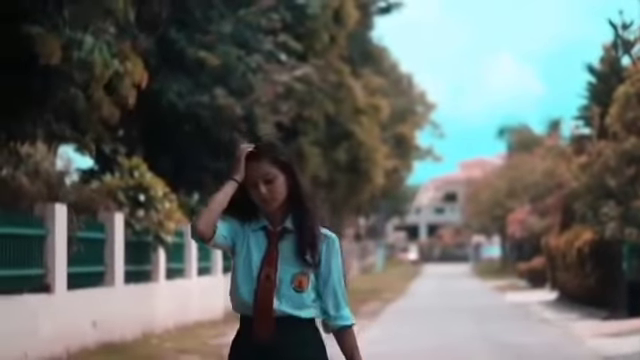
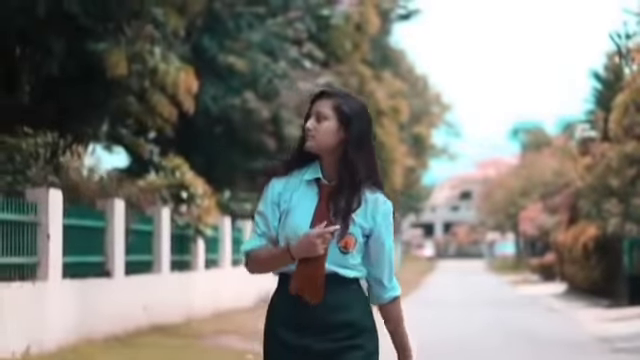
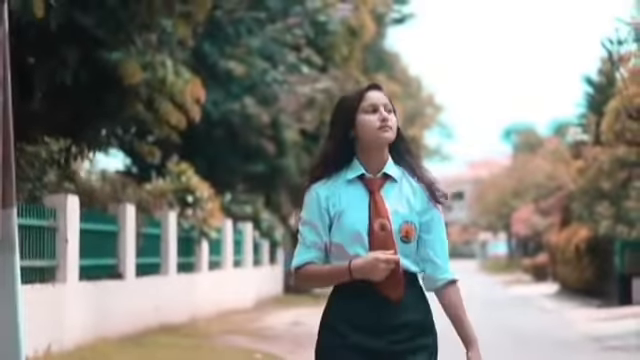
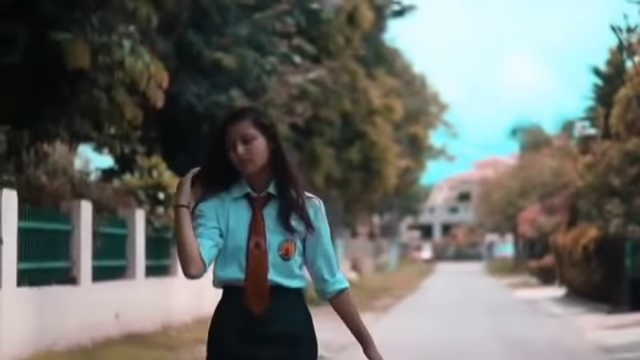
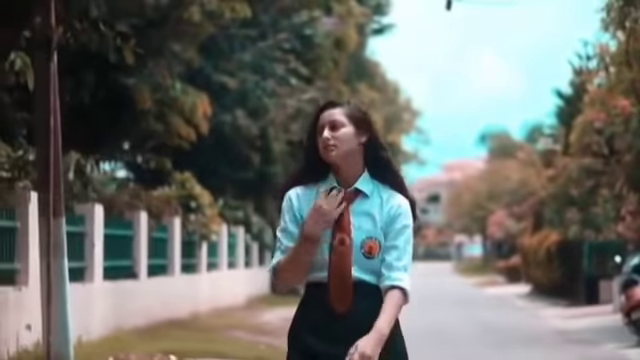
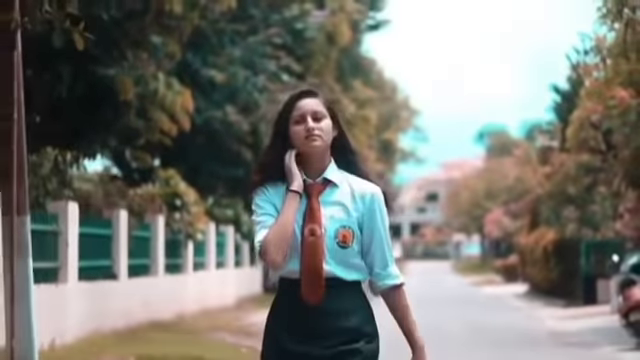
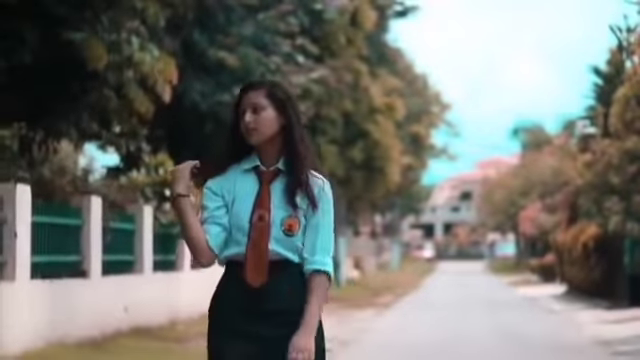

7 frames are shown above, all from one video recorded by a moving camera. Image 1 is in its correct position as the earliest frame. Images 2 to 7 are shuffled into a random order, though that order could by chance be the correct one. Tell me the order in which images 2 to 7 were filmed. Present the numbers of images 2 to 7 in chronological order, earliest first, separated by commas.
4, 7, 2, 3, 6, 5
